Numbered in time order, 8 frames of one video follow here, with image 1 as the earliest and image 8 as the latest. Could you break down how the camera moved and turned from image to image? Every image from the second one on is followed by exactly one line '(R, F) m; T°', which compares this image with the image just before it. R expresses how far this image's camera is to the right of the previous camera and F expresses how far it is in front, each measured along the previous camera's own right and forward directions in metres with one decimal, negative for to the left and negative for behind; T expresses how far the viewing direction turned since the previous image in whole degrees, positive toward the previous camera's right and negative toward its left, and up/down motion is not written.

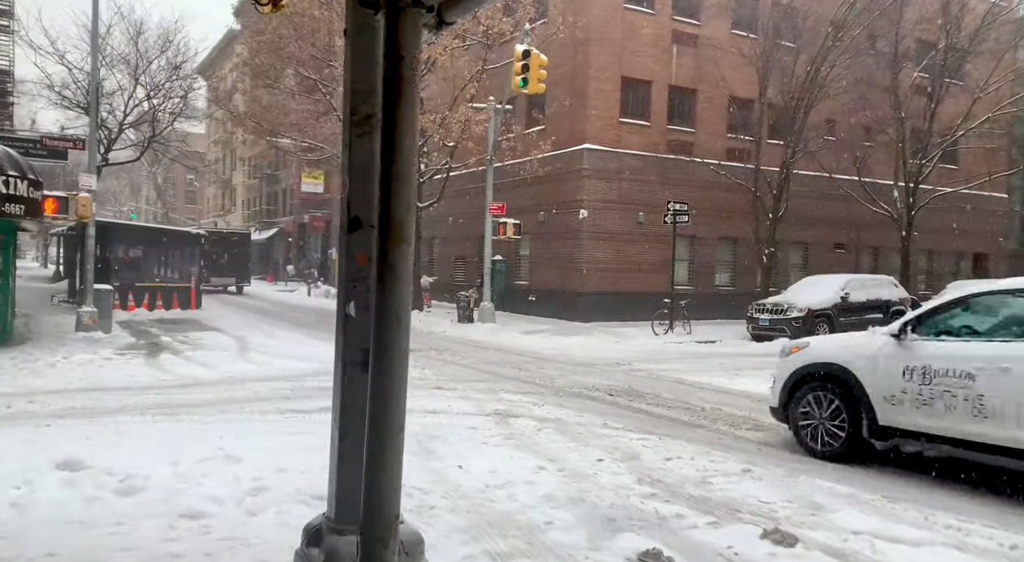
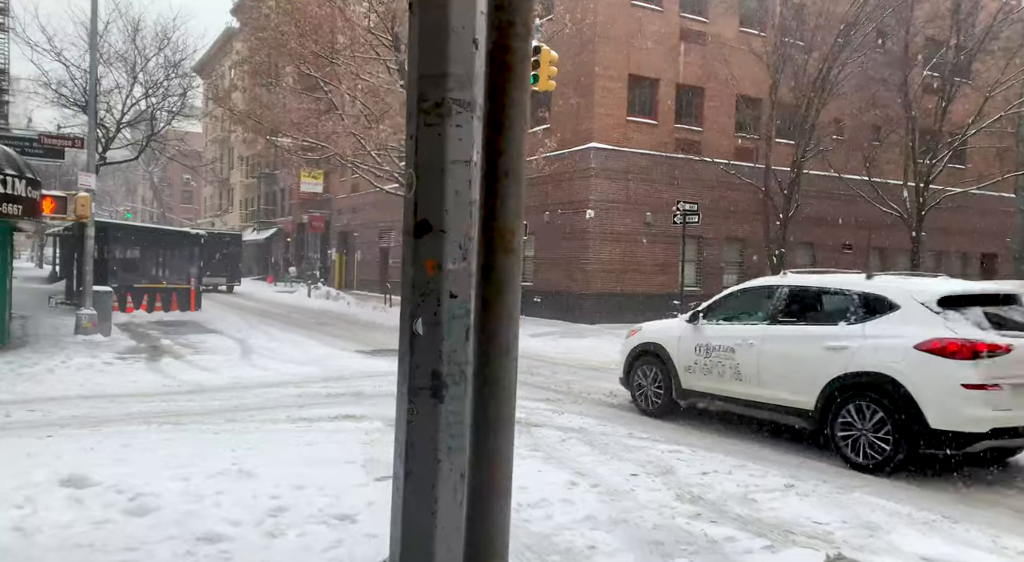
(-0.2, +0.3) m; 0°
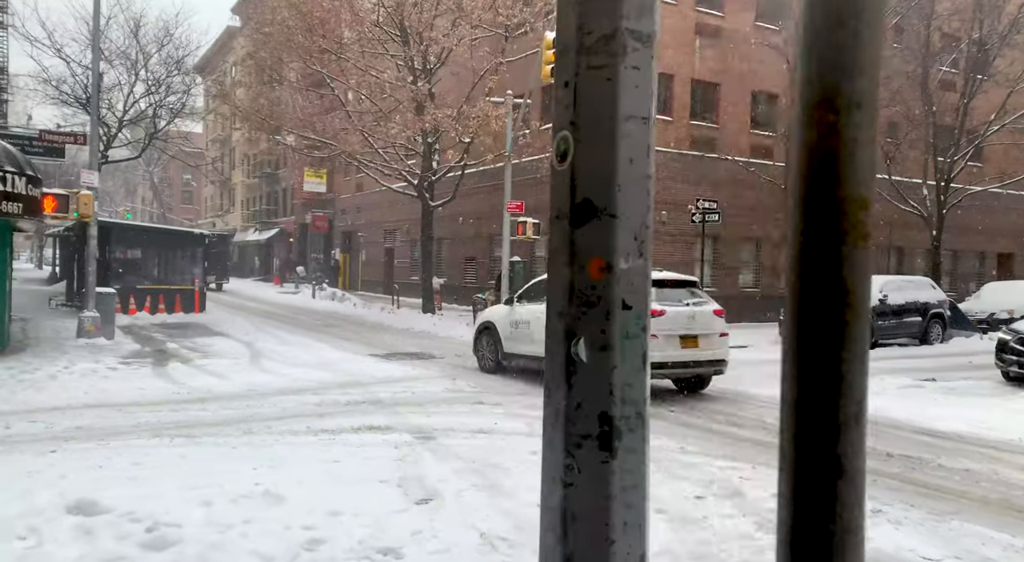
(-0.3, +0.5) m; 0°
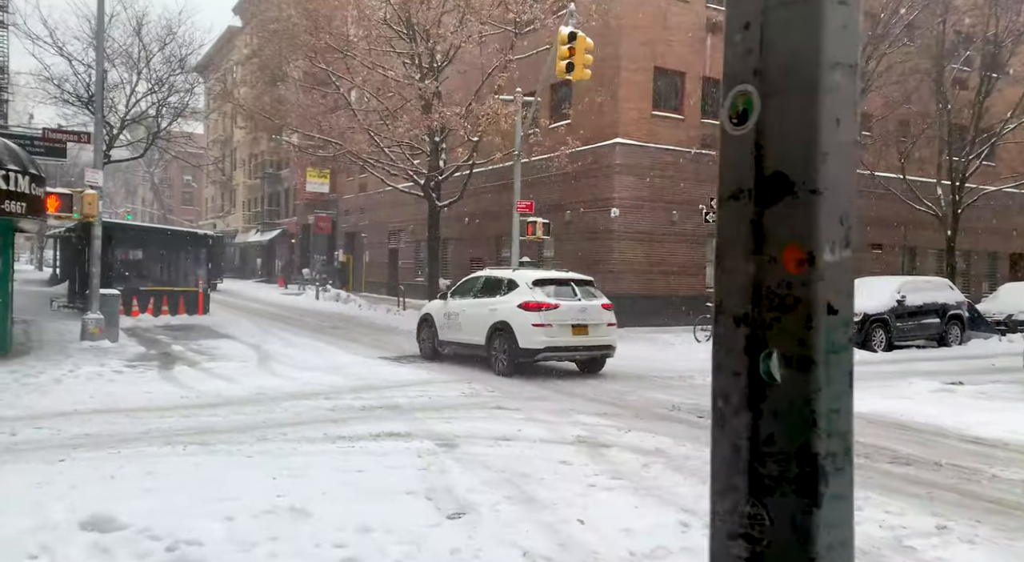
(-0.2, +0.3) m; 0°
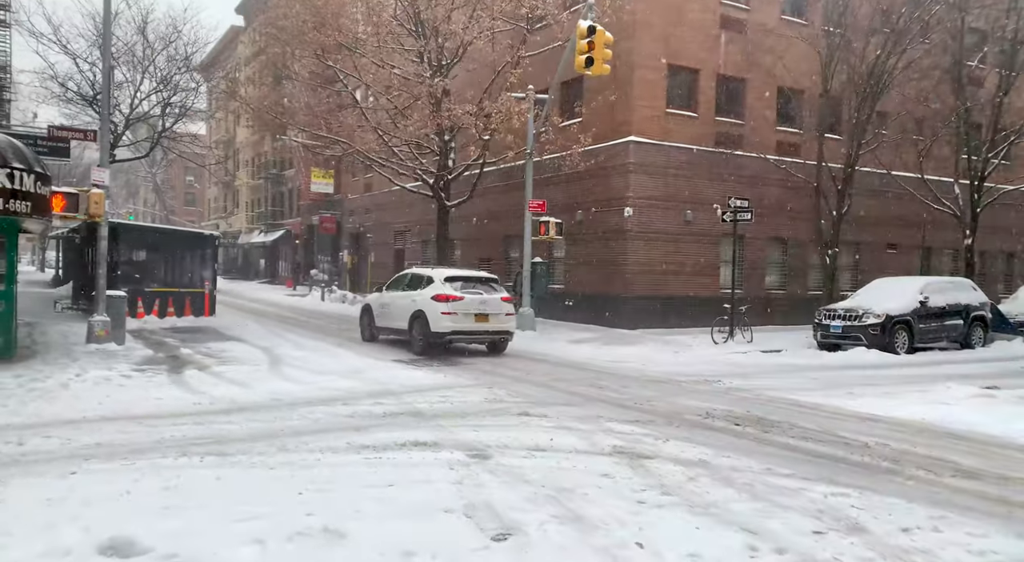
(-0.3, +0.3) m; 0°
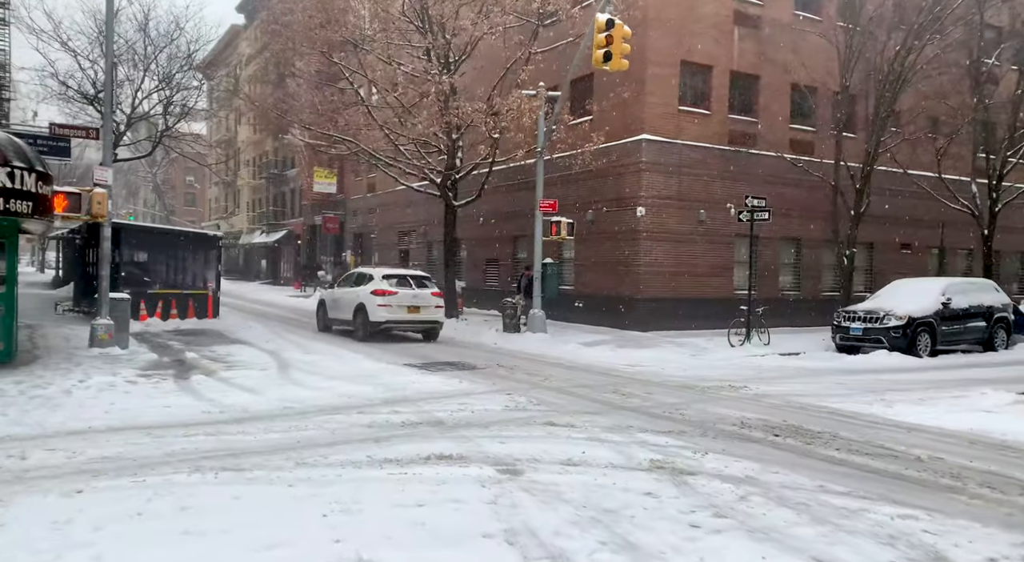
(-0.3, +0.4) m; 0°
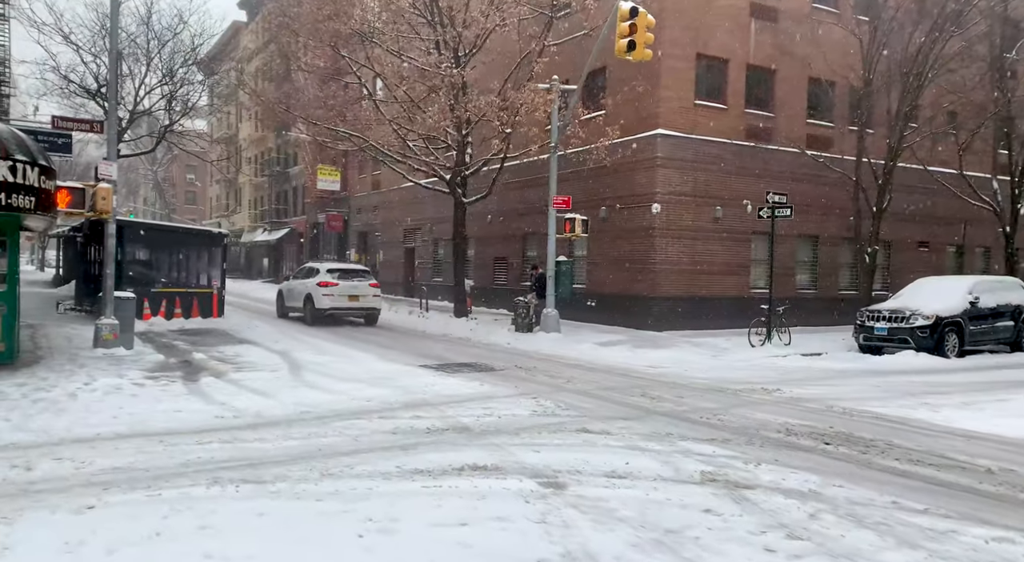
(-0.3, +0.4) m; 0°
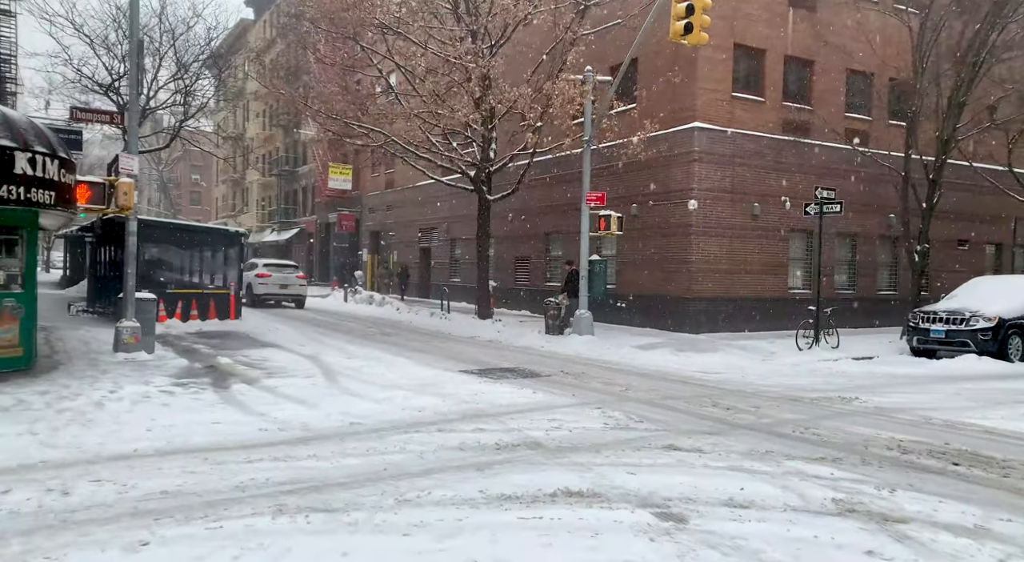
(-0.7, +0.7) m; 0°
